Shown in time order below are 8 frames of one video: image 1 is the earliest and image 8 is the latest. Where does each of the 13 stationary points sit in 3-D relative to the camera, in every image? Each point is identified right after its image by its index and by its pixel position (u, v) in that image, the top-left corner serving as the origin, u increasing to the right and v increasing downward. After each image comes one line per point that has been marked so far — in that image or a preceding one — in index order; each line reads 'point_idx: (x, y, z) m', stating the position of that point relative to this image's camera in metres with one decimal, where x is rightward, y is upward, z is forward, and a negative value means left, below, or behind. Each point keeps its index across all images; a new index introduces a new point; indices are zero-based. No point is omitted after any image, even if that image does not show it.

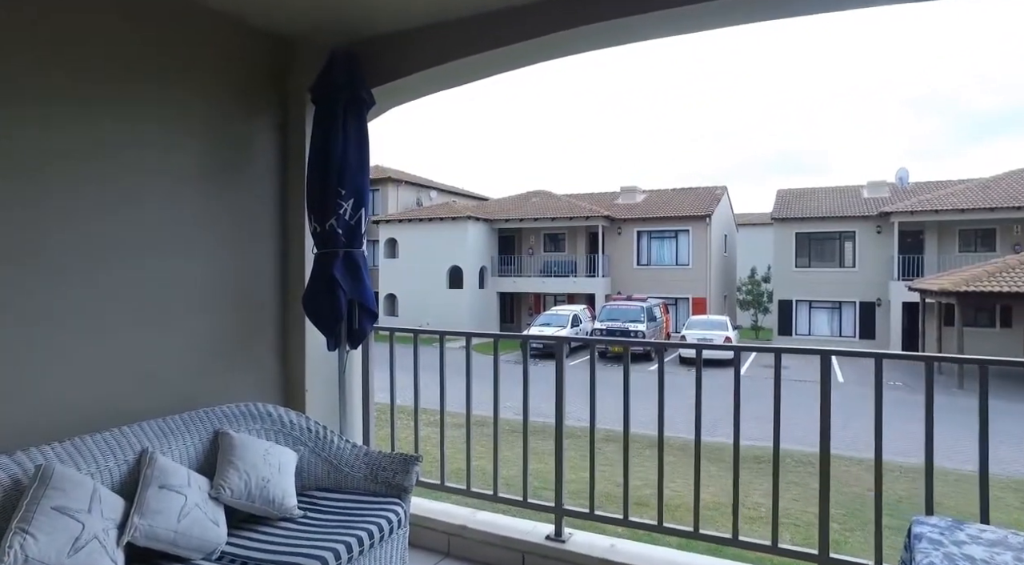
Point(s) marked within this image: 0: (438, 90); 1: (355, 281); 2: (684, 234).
0: (-0.4, +0.9, +3.3) m
1: (-0.7, 0.0, +2.9) m
2: (+4.1, +1.2, +16.6) m
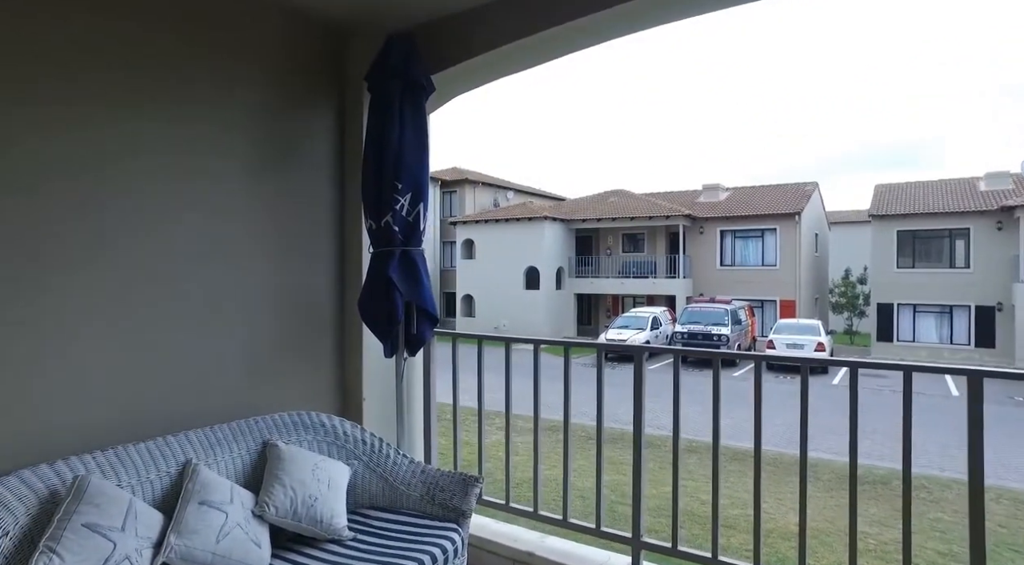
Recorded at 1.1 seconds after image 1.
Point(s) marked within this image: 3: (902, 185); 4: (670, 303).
0: (0.0, +0.9, +3.0) m
1: (-0.4, 0.0, +2.7) m
2: (+5.9, +1.1, +15.8) m
3: (+8.6, +2.2, +15.5) m
4: (+3.9, -0.5, +17.1) m
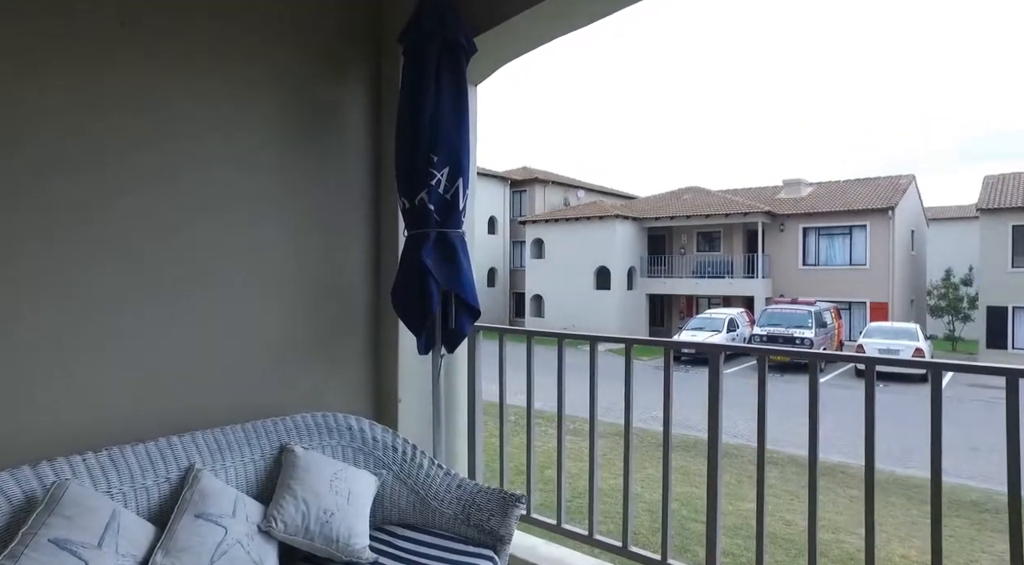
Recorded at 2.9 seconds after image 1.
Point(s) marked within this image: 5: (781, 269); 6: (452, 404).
0: (+0.2, +1.0, +2.7) m
1: (-0.2, 0.0, +2.4) m
2: (+7.4, +1.1, +14.7) m
3: (+10.1, +2.1, +14.2) m
4: (+5.5, -0.5, +16.2) m
5: (+6.2, +0.3, +15.8) m
6: (-0.2, -0.5, +2.8) m
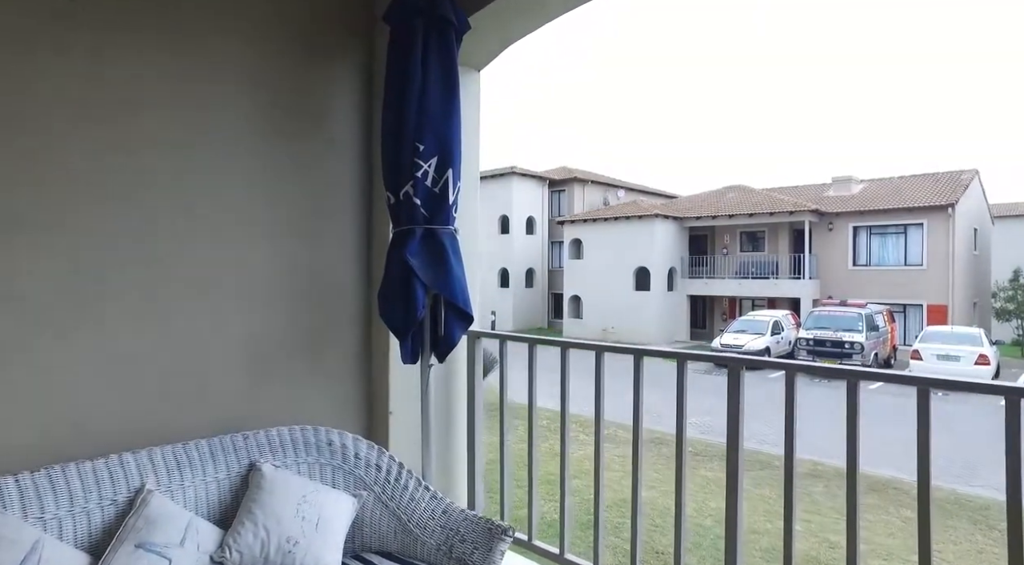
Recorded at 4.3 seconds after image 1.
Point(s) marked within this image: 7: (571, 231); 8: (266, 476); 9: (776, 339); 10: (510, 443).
0: (+0.2, +0.9, +2.4) m
1: (-0.2, 0.0, +2.1) m
2: (+8.2, +1.1, +14.0) m
3: (+10.8, +2.1, +13.3) m
4: (+6.4, -0.5, +15.6) m
5: (+7.0, +0.3, +15.2) m
6: (-0.2, -0.5, +2.6) m
7: (+1.6, +1.4, +18.7) m
8: (-0.7, -0.5, +2.0) m
9: (+4.9, -1.0, +12.8) m
10: (0.0, -0.7, +2.8) m
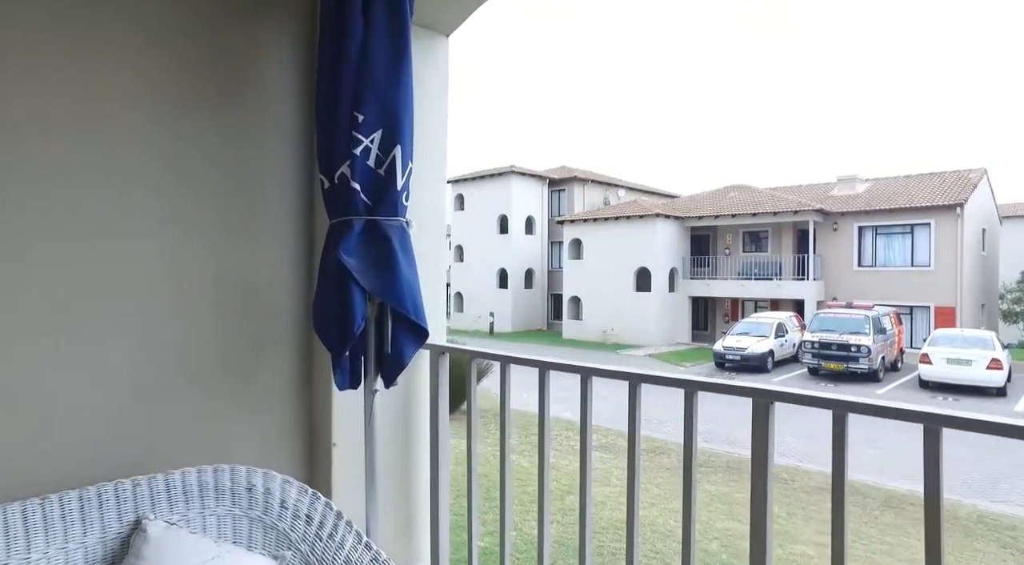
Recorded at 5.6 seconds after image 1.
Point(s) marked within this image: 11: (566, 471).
0: (+0.1, +0.9, +2.0) m
1: (-0.3, 0.0, +1.7) m
2: (+8.1, +1.1, +13.6) m
3: (+10.7, +2.1, +12.8) m
4: (+6.3, -0.6, +15.2) m
5: (+6.9, +0.3, +14.7) m
6: (-0.3, -0.5, +2.2) m
7: (+1.5, +1.4, +18.2) m
8: (-0.8, -0.6, +1.5) m
9: (+4.8, -1.1, +12.3) m
10: (-0.1, -0.7, +2.4) m
11: (+0.4, -1.5, +5.3) m
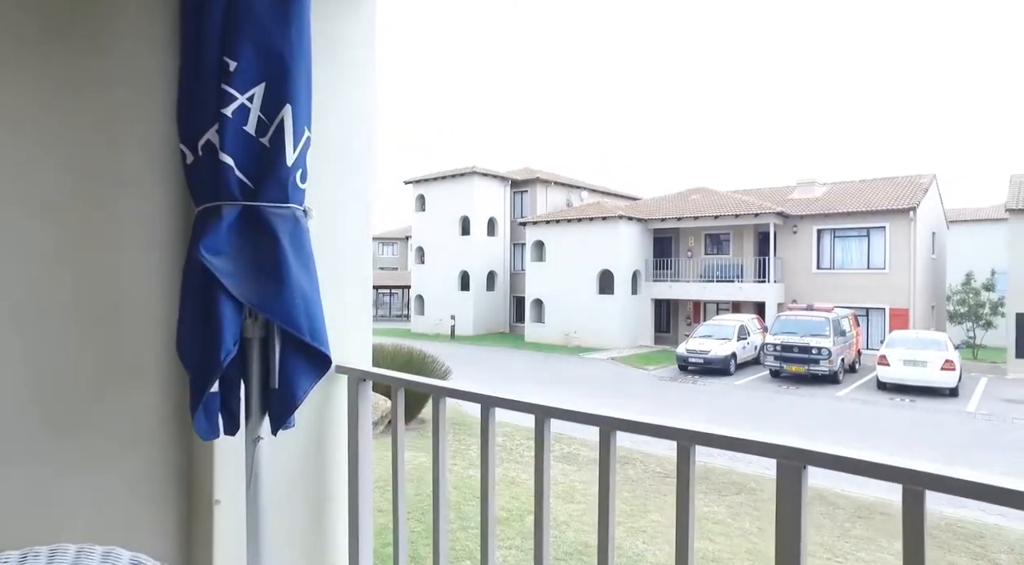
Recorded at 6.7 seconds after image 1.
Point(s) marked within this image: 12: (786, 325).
0: (-0.1, +0.9, +1.6) m
1: (-0.4, 0.0, +1.3) m
2: (+7.3, +1.0, +13.6) m
3: (+10.0, +2.0, +13.0) m
4: (+5.4, -0.6, +15.1) m
5: (+6.1, +0.2, +14.7) m
6: (-0.5, -0.5, +1.8) m
7: (+0.5, +1.3, +17.9) m
8: (-0.9, -0.6, +1.1) m
9: (+4.1, -1.1, +12.2) m
10: (-0.2, -0.7, +2.0) m
11: (+0.1, -1.5, +5.0) m
12: (+4.6, -0.7, +11.3) m
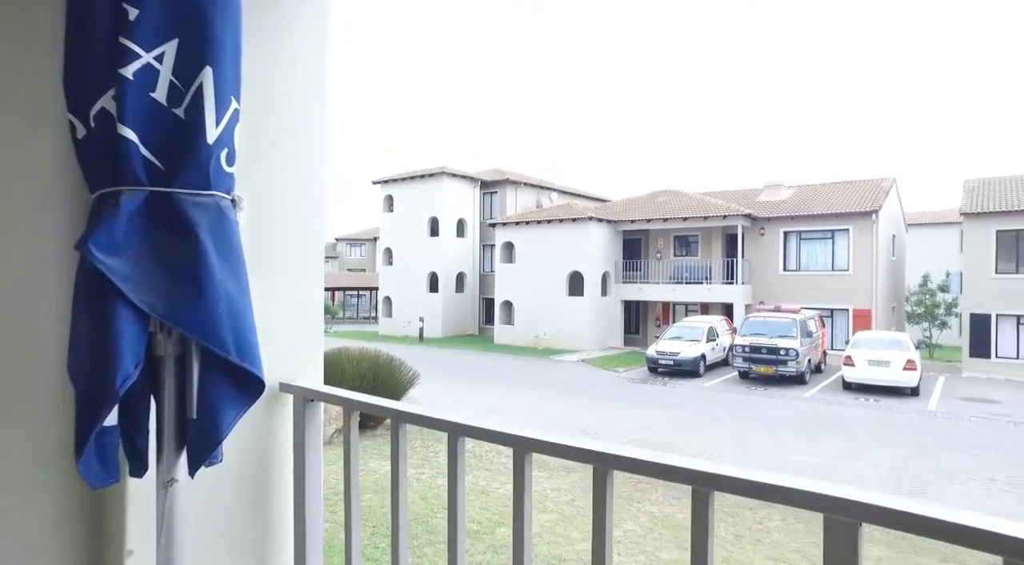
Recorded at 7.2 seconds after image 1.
0: (-0.1, +0.9, +1.4) m
1: (-0.5, 0.0, +1.1) m
2: (+6.7, +1.0, +13.8) m
3: (+9.4, +2.0, +13.3) m
4: (+4.8, -0.7, +15.2) m
5: (+5.4, +0.2, +14.8) m
6: (-0.5, -0.5, +1.6) m
7: (-0.3, +1.3, +17.8) m
8: (-0.9, -0.6, +0.9) m
9: (+3.6, -1.1, +12.2) m
10: (-0.3, -0.8, +1.8) m
11: (-0.1, -1.5, +4.8) m
12: (+4.1, -0.7, +11.3) m
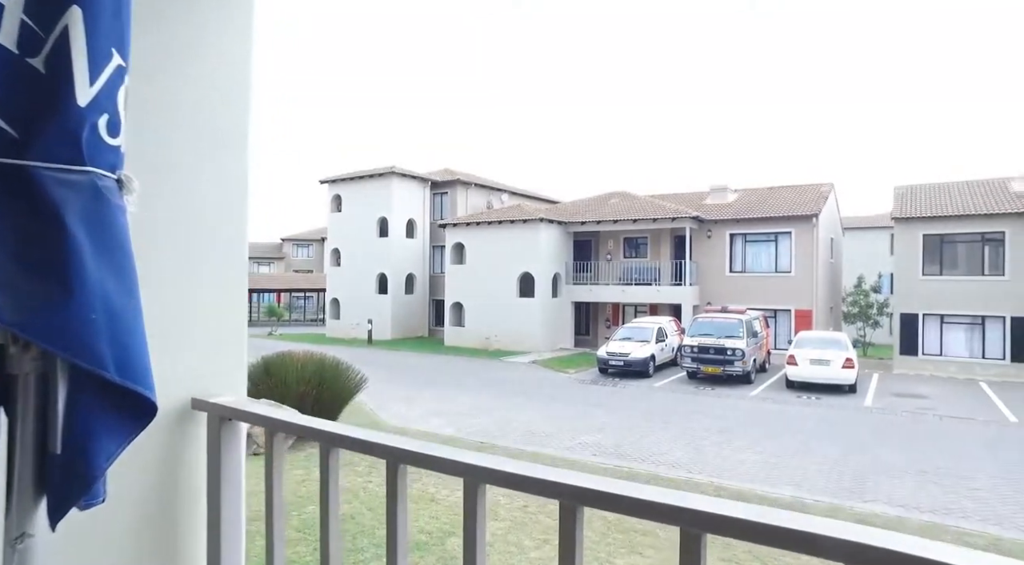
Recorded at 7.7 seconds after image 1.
0: (-0.2, +0.9, +1.3) m
1: (-0.6, 0.0, +0.9) m
2: (+5.7, +1.0, +14.1) m
3: (+8.5, +2.0, +13.8) m
4: (+3.7, -0.7, +15.3) m
5: (+4.4, +0.1, +15.0) m
6: (-0.6, -0.5, +1.4) m
7: (-1.5, +1.2, +17.6) m
8: (-1.0, -0.6, +0.7) m
9: (+2.7, -1.2, +12.3) m
10: (-0.4, -0.8, +1.7) m
11: (-0.4, -1.5, +4.6) m
12: (+3.2, -0.7, +11.4) m
